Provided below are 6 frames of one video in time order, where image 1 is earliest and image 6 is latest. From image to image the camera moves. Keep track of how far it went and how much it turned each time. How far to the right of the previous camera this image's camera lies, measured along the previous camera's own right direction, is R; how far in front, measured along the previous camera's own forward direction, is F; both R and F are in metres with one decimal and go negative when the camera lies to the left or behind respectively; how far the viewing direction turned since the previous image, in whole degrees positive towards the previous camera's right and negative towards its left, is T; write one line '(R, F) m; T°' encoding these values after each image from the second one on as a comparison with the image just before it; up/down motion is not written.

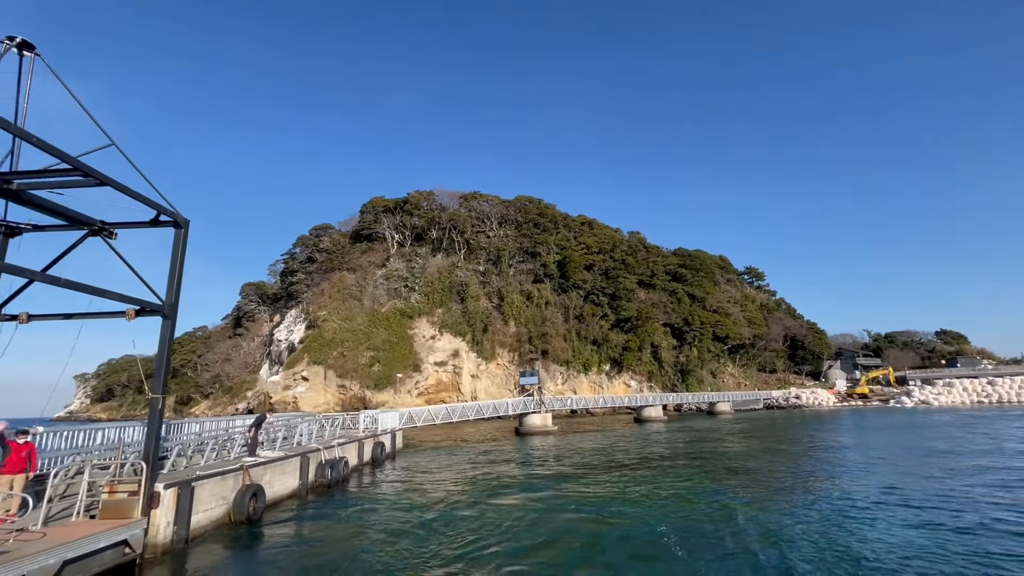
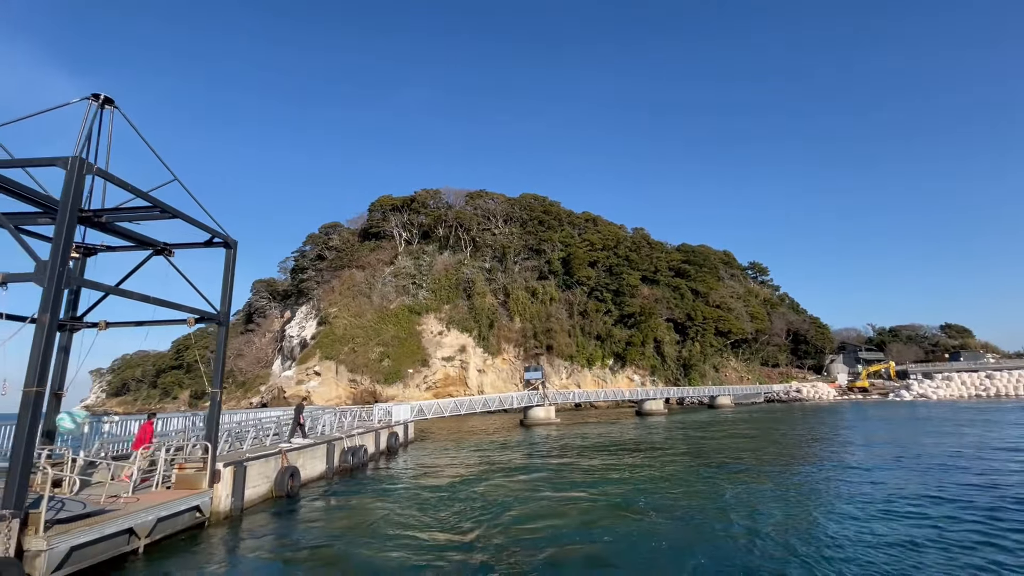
(+0.1, -1.0) m; -1°
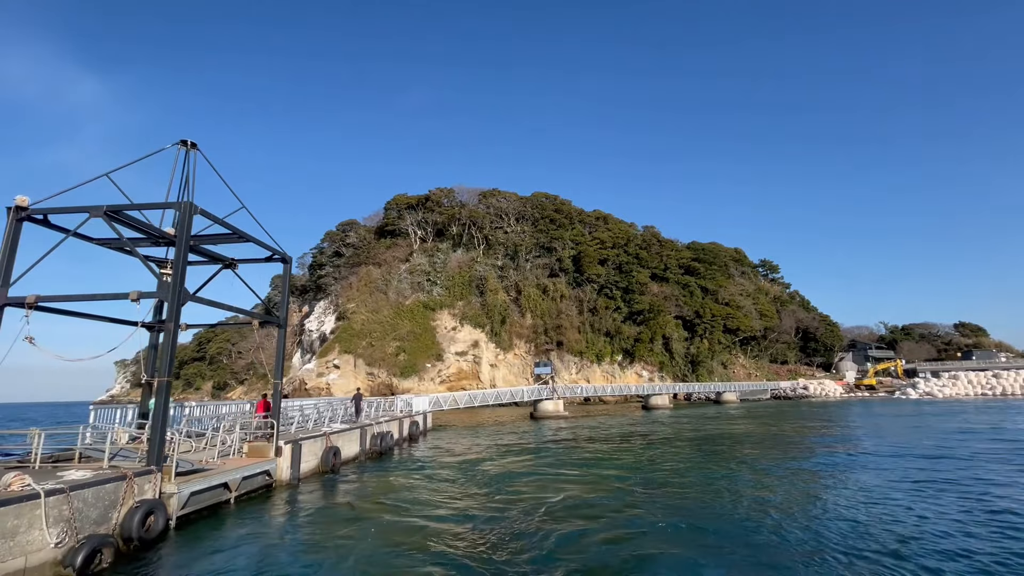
(0.0, -1.3) m; -1°
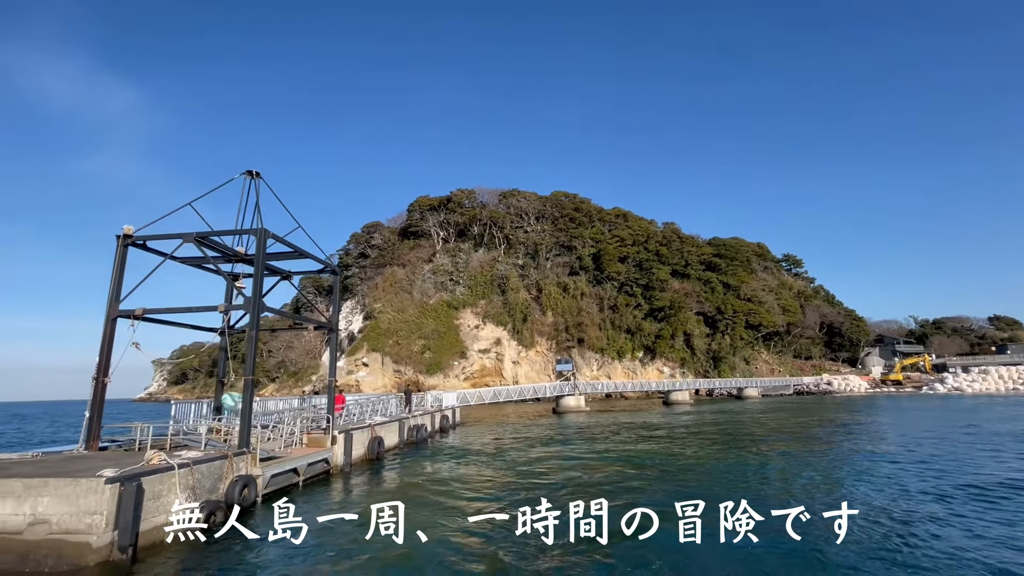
(0.0, -0.9) m; -2°
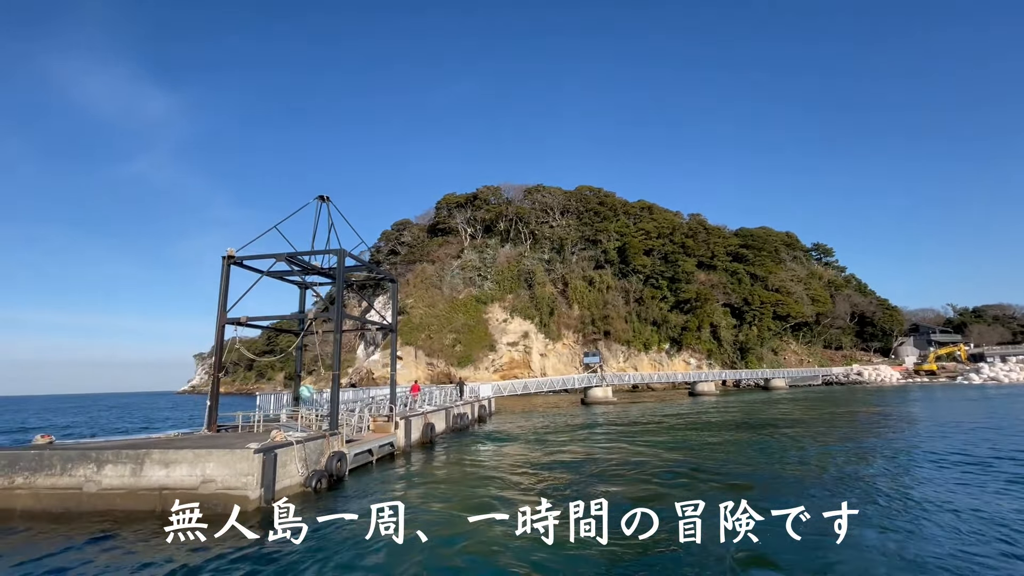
(-0.2, -1.1) m; -3°
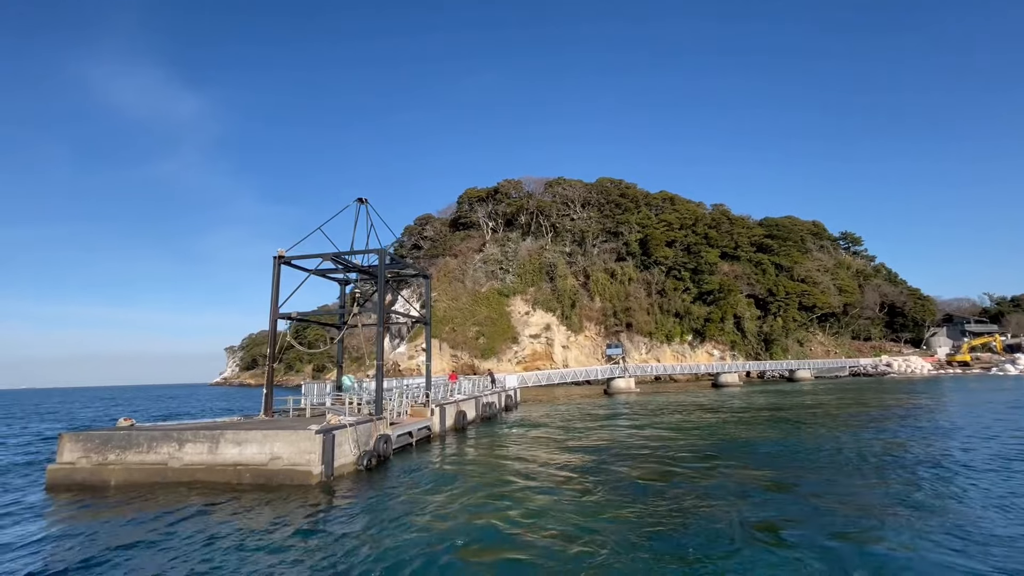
(-0.1, -0.5) m; -2°
